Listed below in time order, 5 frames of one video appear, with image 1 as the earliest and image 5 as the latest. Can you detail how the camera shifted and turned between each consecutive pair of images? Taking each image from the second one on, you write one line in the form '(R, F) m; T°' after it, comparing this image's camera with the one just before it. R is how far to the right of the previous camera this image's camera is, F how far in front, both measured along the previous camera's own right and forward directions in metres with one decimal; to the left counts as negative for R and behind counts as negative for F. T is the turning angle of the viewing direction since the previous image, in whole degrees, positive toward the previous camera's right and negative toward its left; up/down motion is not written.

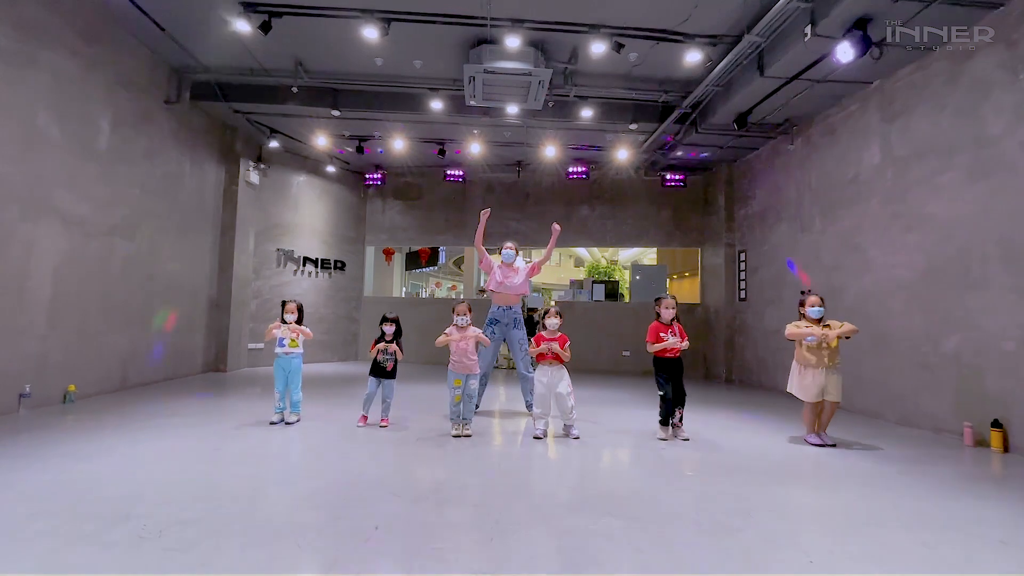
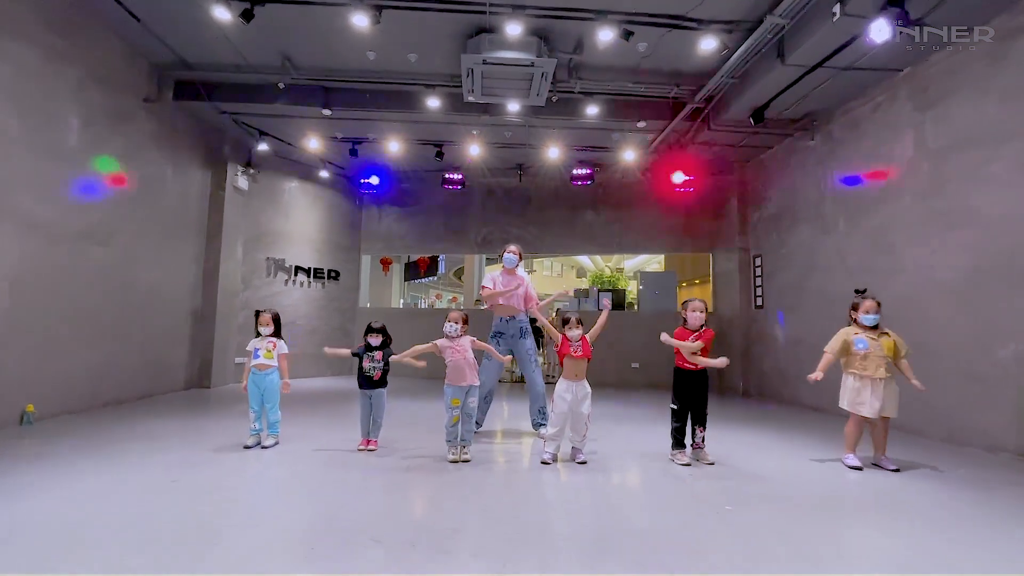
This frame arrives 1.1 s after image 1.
(0.0, +0.4) m; 0°
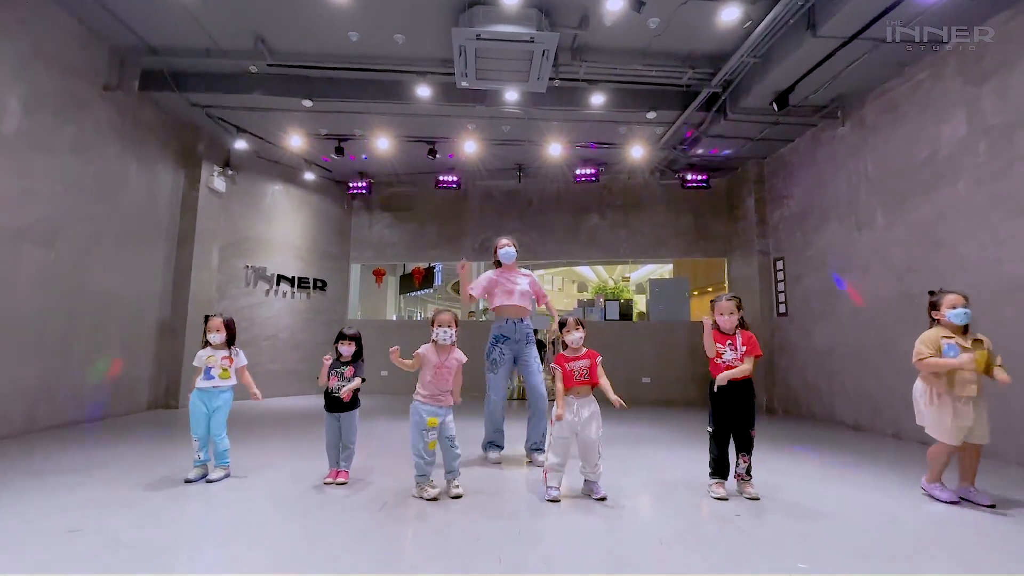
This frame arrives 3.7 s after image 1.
(0.0, +0.6) m; 0°
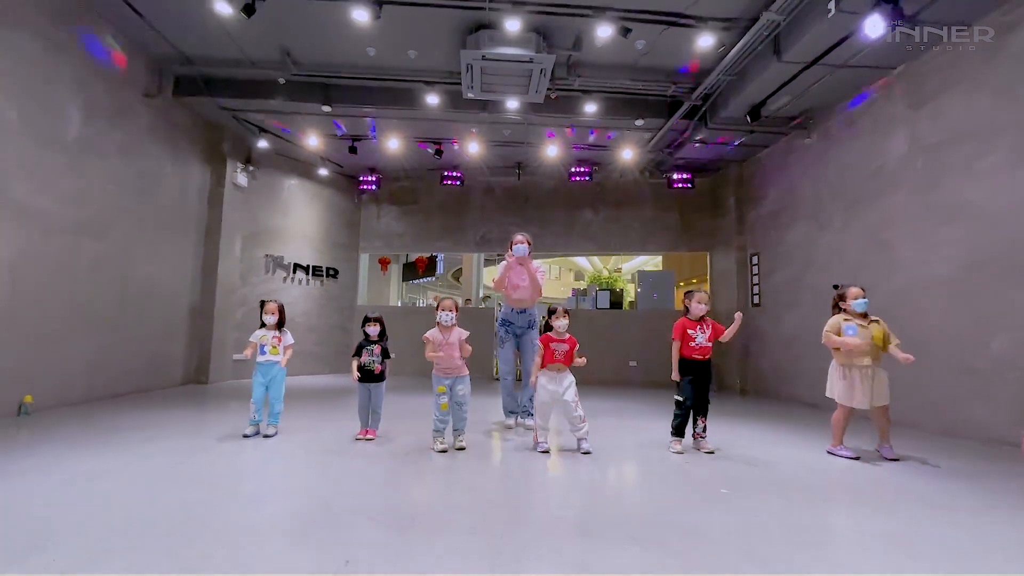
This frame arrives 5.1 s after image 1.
(0.0, -0.6) m; 0°
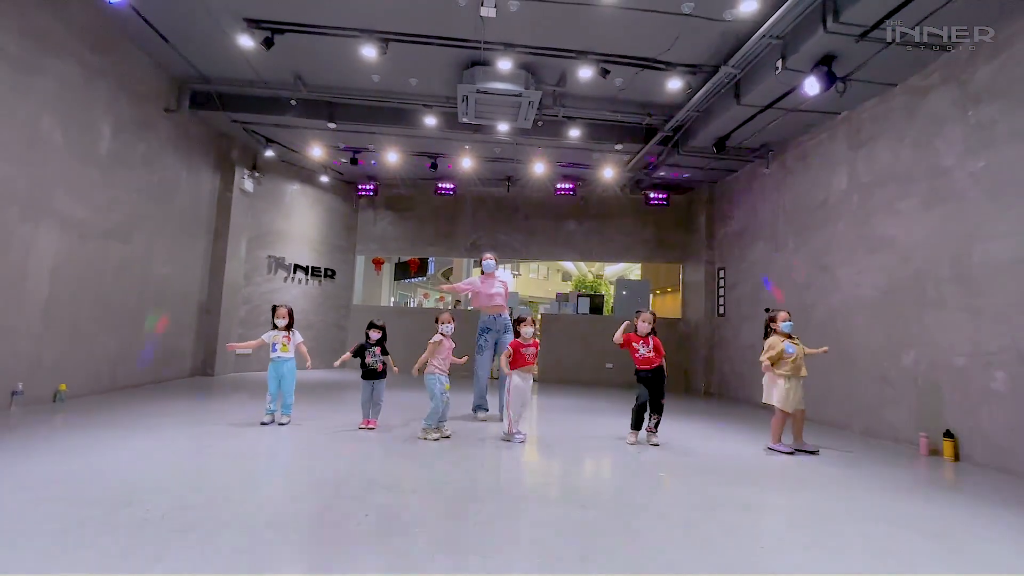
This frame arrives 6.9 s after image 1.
(0.0, -0.5) m; +1°
